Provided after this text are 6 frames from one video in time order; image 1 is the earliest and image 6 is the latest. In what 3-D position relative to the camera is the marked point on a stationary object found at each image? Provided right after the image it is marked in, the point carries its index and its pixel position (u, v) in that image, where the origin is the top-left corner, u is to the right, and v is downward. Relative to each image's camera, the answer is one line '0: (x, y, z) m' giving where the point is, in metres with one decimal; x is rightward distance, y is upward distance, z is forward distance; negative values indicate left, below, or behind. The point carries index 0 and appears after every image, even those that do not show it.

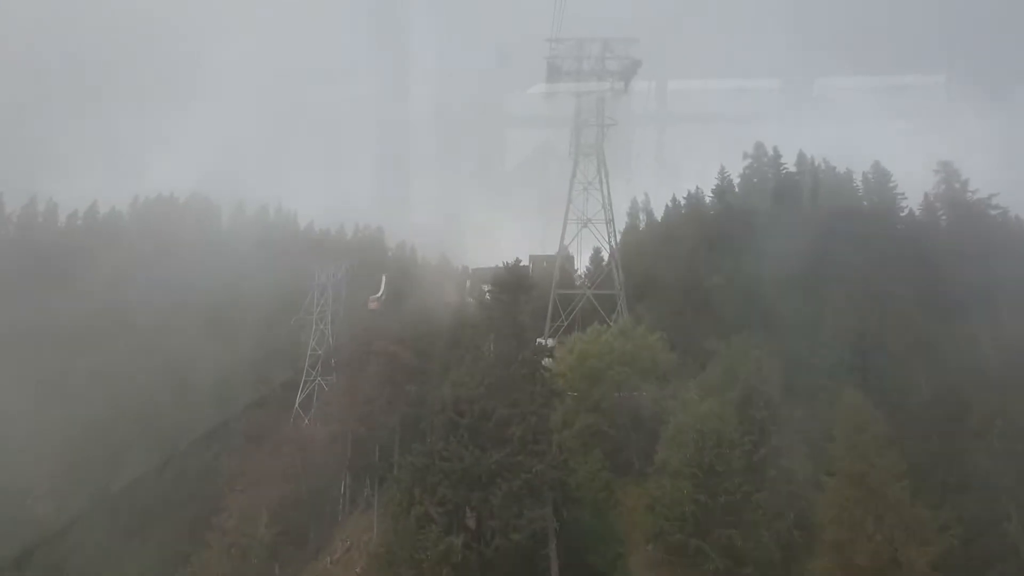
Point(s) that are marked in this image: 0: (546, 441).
0: (+0.8, -3.3, +17.7) m
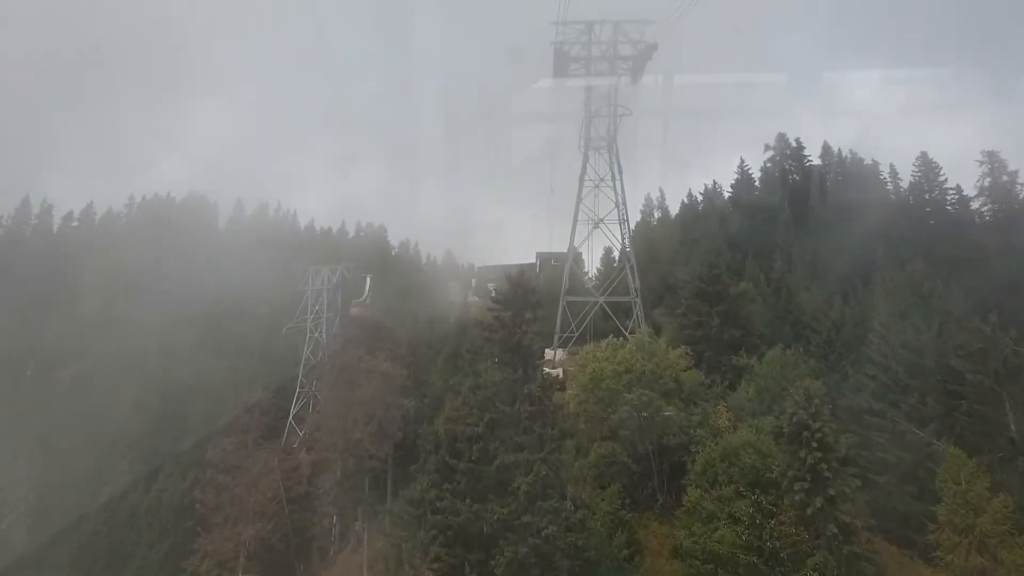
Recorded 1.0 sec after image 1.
0: (+0.9, -3.7, +14.9) m
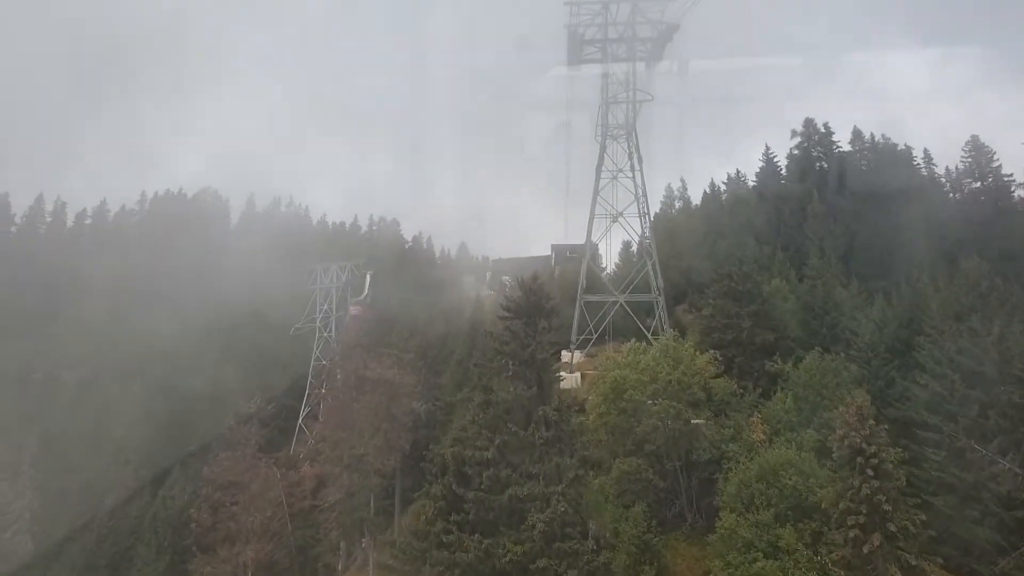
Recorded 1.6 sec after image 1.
0: (+1.1, -3.8, +13.2) m
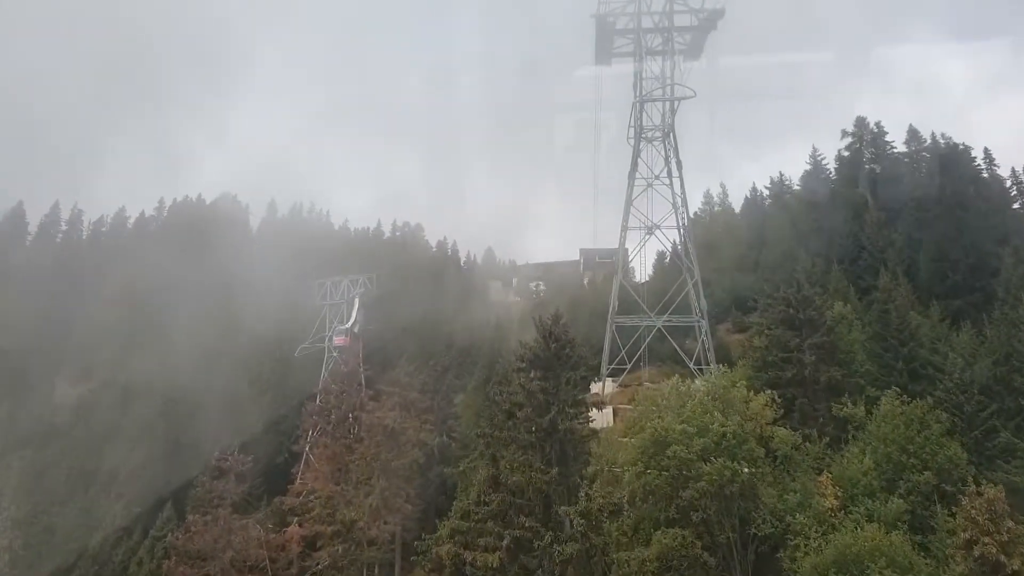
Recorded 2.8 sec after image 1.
0: (+1.2, -4.5, +9.8) m
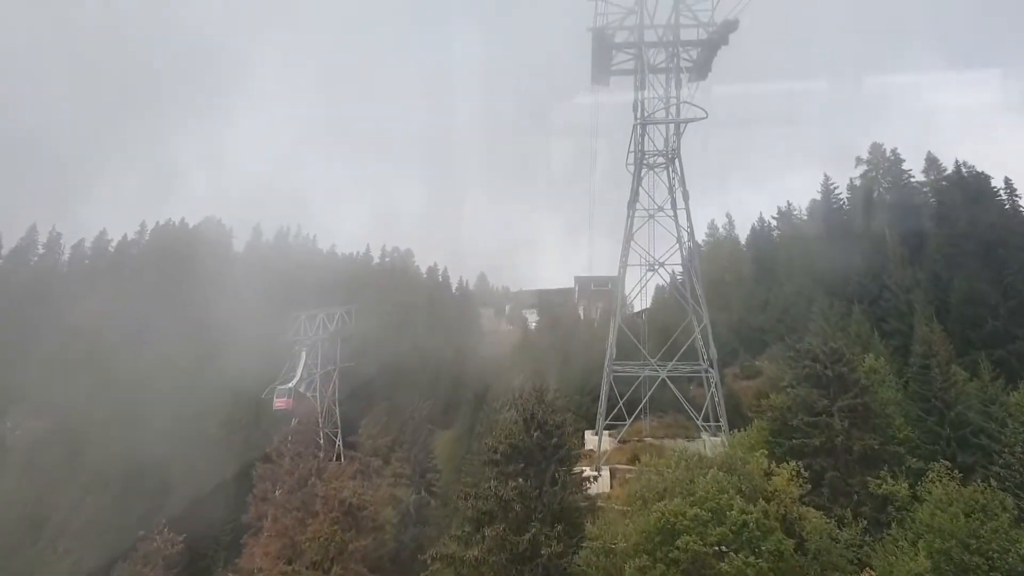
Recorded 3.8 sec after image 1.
0: (+0.9, -5.2, +6.8) m
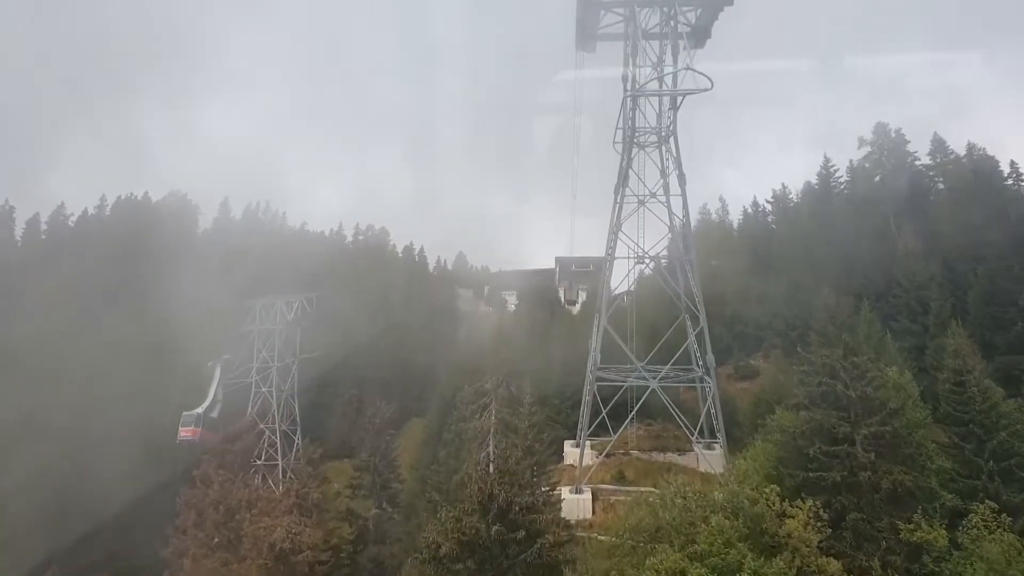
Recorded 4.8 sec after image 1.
0: (+0.5, -5.5, +4.2) m
